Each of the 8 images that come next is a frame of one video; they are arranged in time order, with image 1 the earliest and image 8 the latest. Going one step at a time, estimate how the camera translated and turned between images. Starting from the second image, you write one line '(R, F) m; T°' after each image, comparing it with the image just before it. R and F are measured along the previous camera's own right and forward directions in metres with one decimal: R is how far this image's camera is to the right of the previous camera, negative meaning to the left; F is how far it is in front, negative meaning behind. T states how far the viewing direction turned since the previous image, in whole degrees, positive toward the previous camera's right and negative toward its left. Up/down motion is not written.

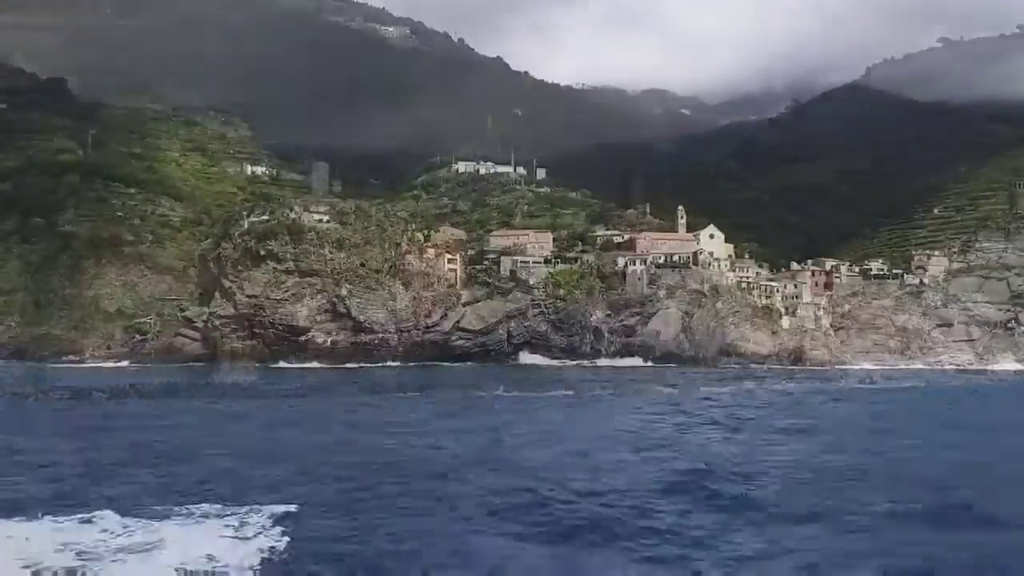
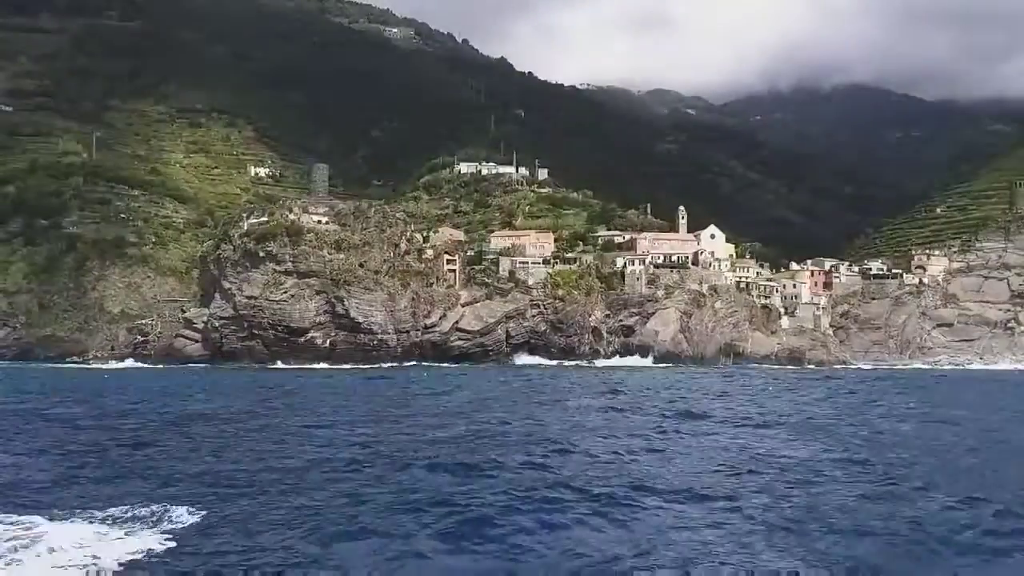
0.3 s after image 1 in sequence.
(+0.7, -0.3) m; 0°
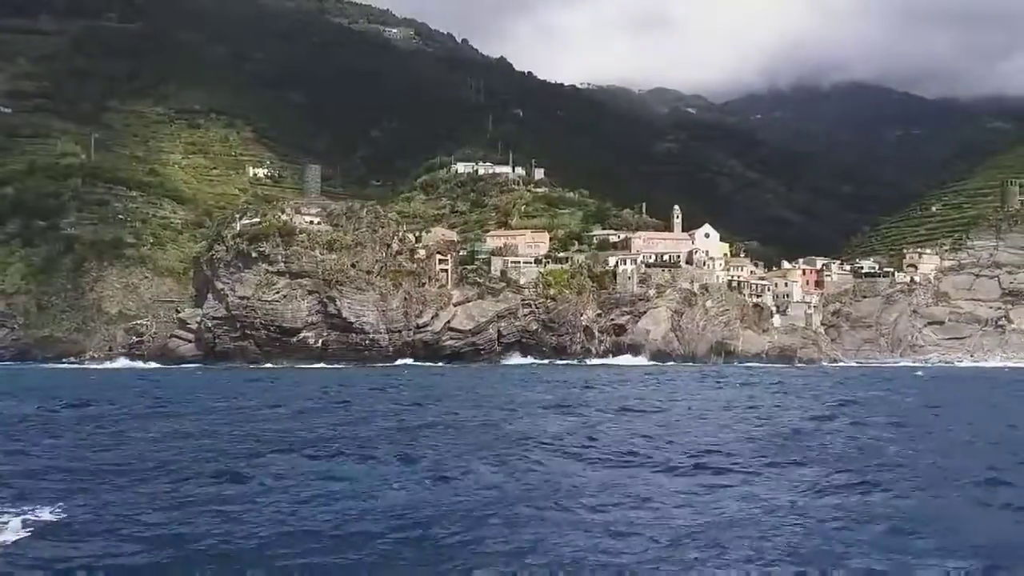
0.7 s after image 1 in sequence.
(+0.9, -0.5) m; 0°
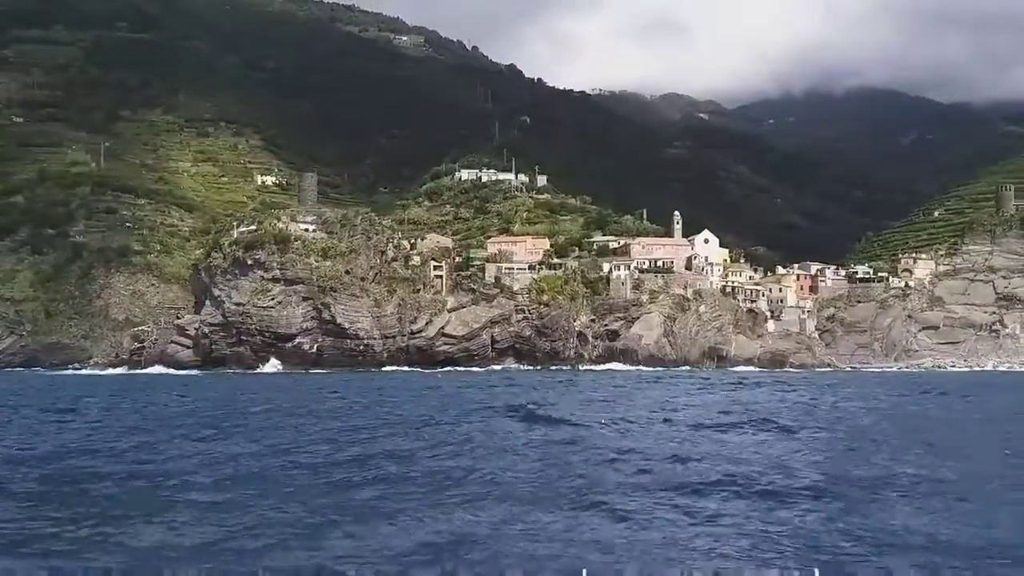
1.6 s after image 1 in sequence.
(+1.9, -1.0) m; -1°
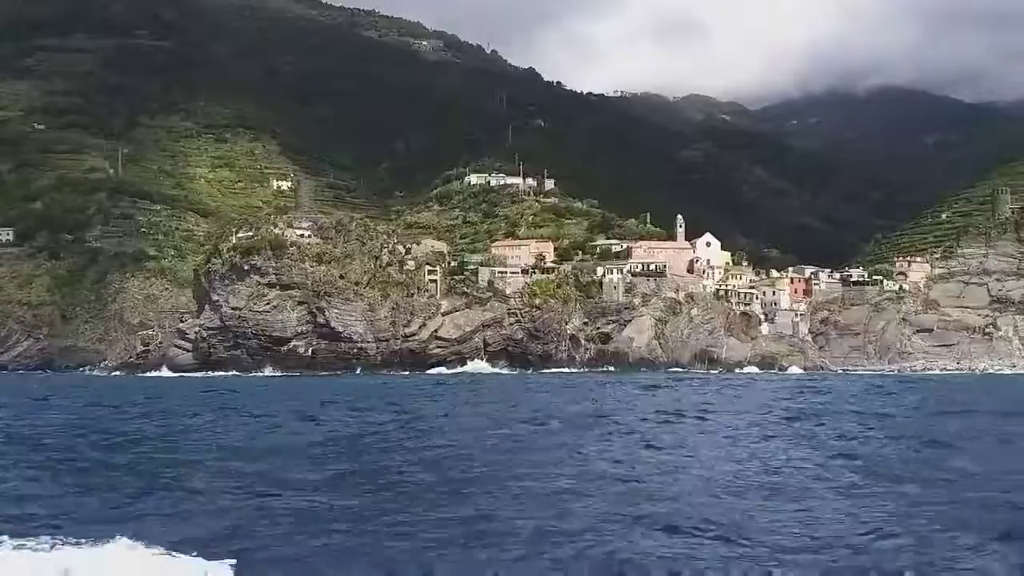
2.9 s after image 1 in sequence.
(+3.0, -1.6) m; -1°
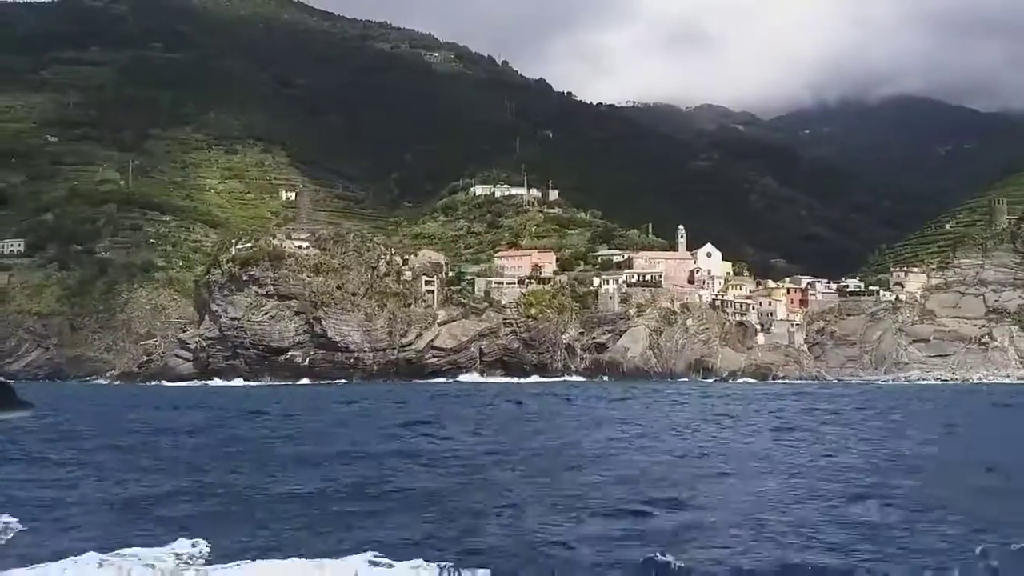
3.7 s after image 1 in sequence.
(+1.7, -1.0) m; -1°
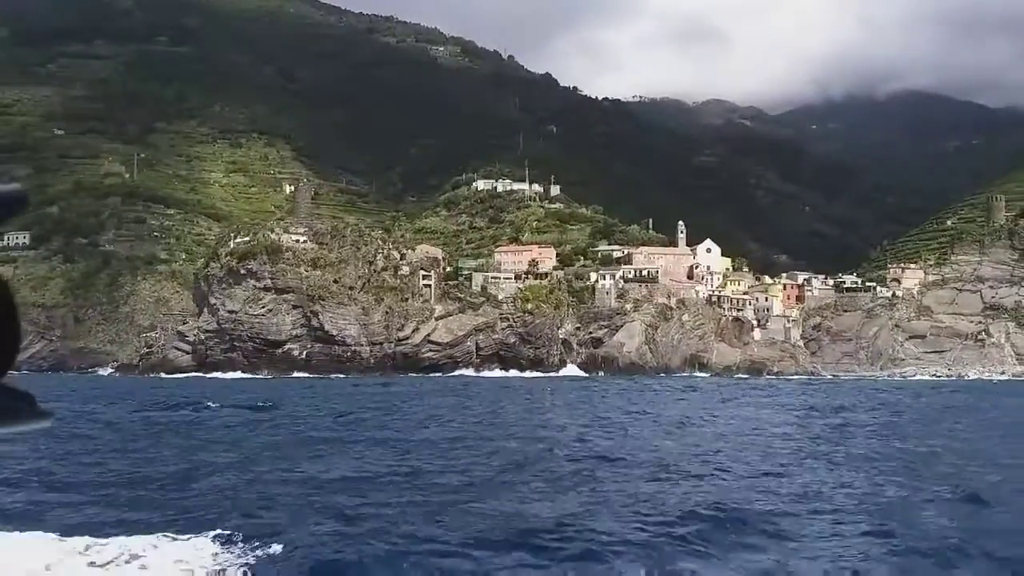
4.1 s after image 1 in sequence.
(+1.0, -0.5) m; 0°
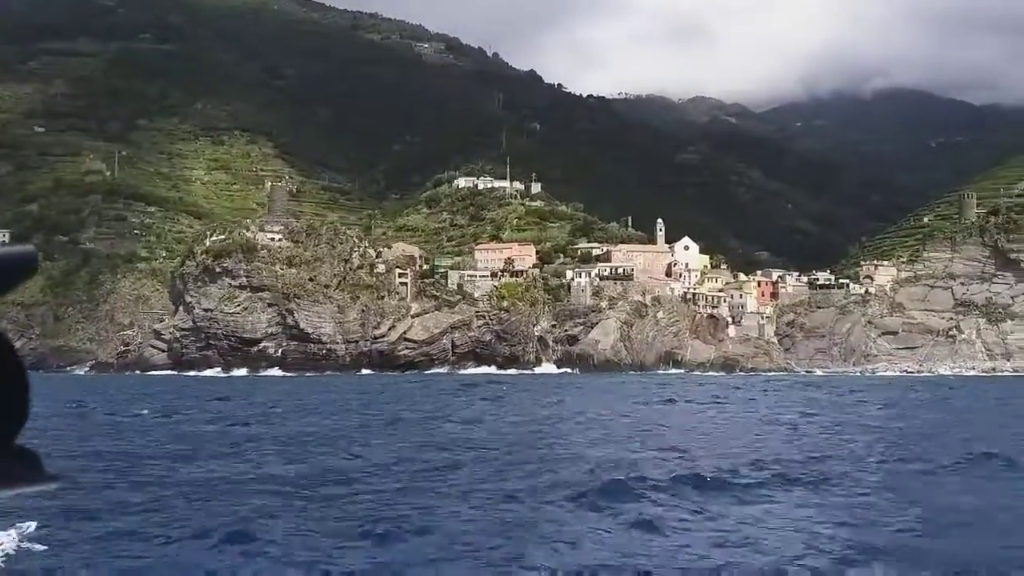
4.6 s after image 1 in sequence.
(+1.1, -0.6) m; +1°
